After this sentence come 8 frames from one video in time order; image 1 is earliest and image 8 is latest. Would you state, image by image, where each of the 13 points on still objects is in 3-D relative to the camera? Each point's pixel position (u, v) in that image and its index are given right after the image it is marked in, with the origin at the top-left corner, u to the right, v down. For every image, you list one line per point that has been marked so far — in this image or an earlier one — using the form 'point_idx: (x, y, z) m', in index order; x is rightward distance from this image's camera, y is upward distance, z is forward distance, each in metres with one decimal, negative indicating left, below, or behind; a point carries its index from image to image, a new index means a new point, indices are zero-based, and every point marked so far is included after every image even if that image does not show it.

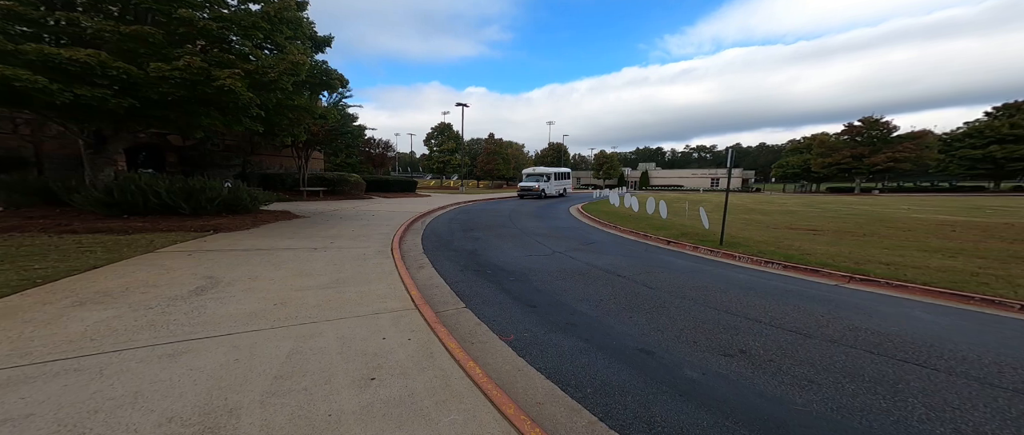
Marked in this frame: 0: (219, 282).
0: (-4.2, -1.0, +5.3) m
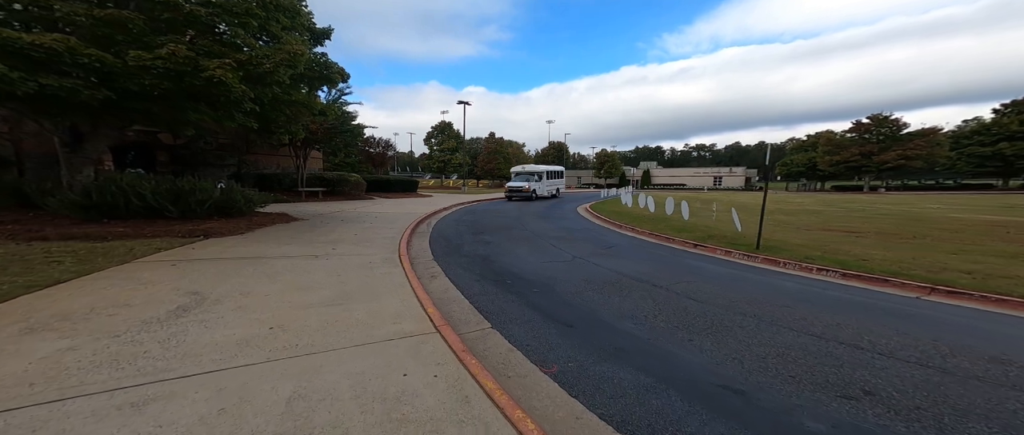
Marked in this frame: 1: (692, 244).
0: (-3.8, -1.1, +4.6) m
1: (+4.5, -0.7, +9.0) m
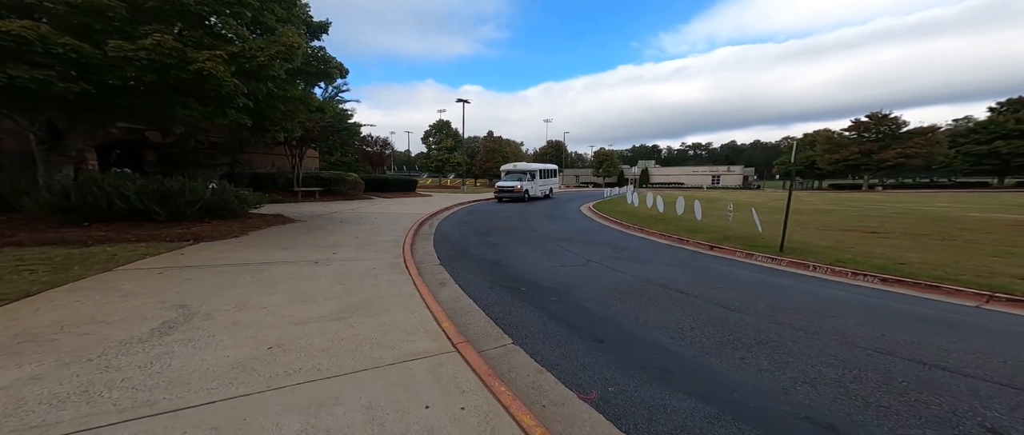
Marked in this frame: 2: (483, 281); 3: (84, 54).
0: (-3.6, -1.1, +4.1) m
1: (+4.7, -0.7, +8.7) m
2: (-0.5, -1.2, +6.5) m
3: (-7.6, +2.9, +6.4) m
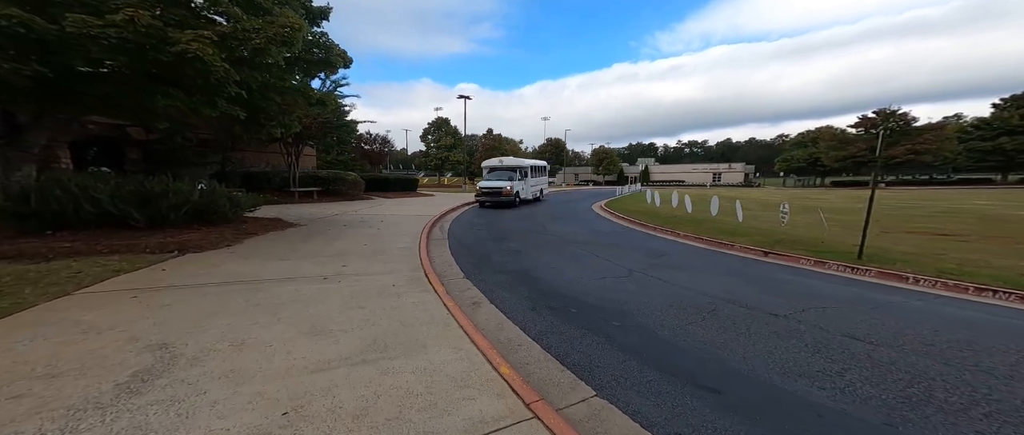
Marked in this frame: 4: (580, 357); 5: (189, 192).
0: (-2.9, -1.2, +3.1) m
1: (+5.3, -0.7, +7.8) m
2: (+0.1, -1.3, +5.5) m
3: (-6.9, +2.8, +5.3) m
4: (+0.7, -1.3, +3.7) m
5: (-7.4, +0.6, +8.3) m
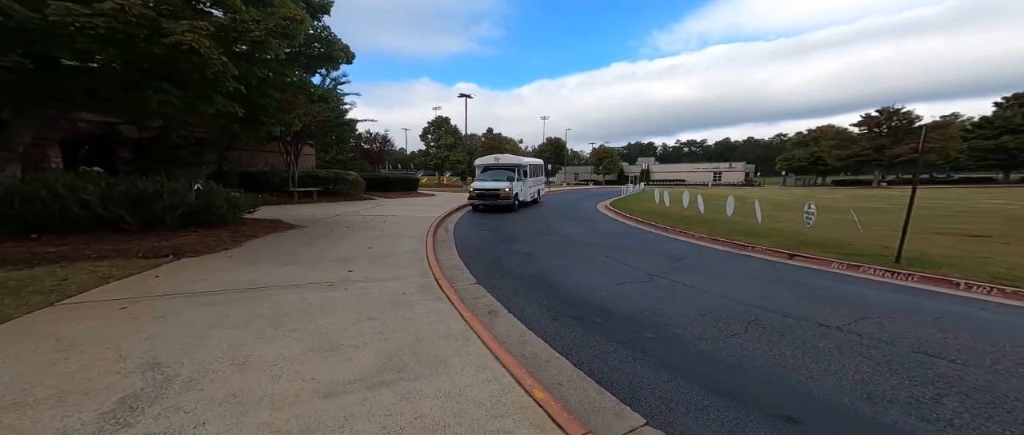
0: (-2.6, -1.3, +2.7) m
1: (+5.5, -0.7, +7.4) m
2: (+0.4, -1.3, +5.1) m
3: (-6.7, +2.7, +4.9) m
4: (+1.0, -1.4, +3.3) m
5: (-7.1, +0.5, +7.9) m
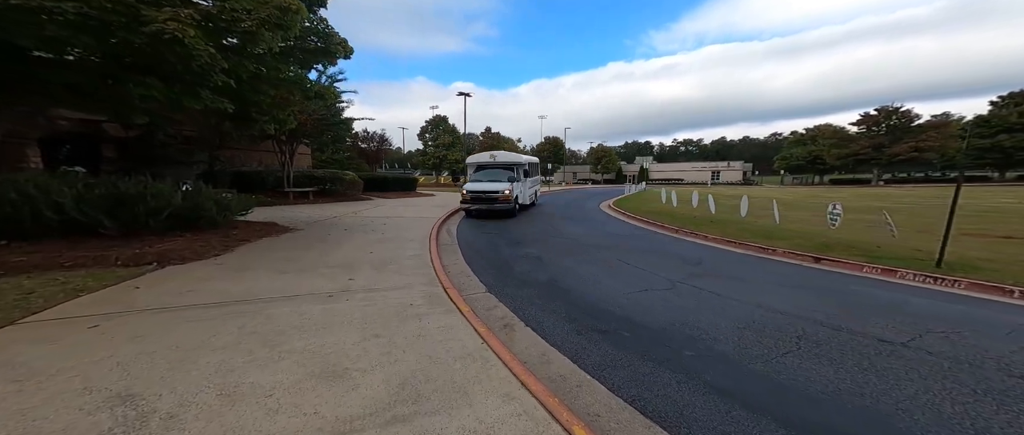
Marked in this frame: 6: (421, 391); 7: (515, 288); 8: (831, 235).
0: (-2.4, -1.3, +2.3) m
1: (+5.7, -0.8, +7.1) m
2: (+0.6, -1.3, +4.7) m
3: (-6.4, +2.6, +4.4) m
4: (+1.2, -1.4, +2.9) m
5: (-6.9, +0.5, +7.4) m
6: (-0.7, -1.4, +2.9) m
7: (0.0, -1.2, +6.2) m
8: (+7.8, -0.4, +9.1) m
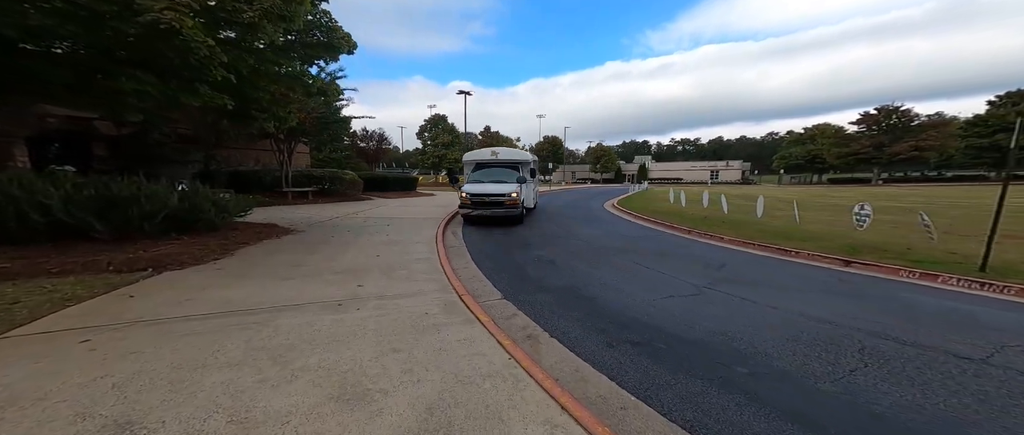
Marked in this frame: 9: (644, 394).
0: (-2.1, -1.4, +1.9) m
1: (+6.0, -0.8, +6.8) m
2: (+0.9, -1.4, +4.4) m
3: (-6.1, +2.6, +4.1) m
4: (+1.5, -1.5, +2.6) m
5: (-6.7, +0.4, +7.0) m
6: (-0.4, -1.4, +2.5) m
7: (+0.3, -1.2, +5.8) m
8: (+8.1, -0.4, +8.9) m
9: (+1.1, -1.5, +3.1) m
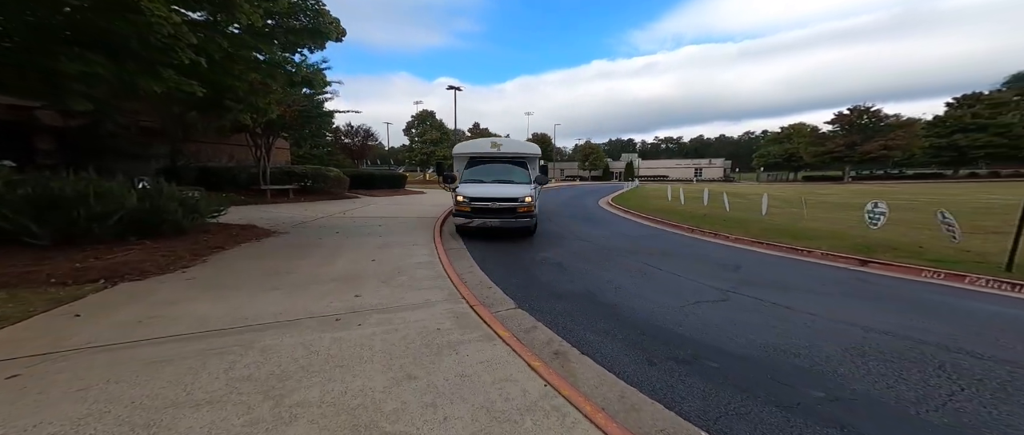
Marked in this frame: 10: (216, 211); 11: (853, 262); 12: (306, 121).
0: (-1.7, -1.4, +1.3) m
1: (+6.2, -0.8, +6.5) m
2: (+1.2, -1.4, +3.9) m
3: (-5.9, +2.6, +3.3) m
4: (+1.9, -1.5, +2.1) m
5: (-6.5, +0.4, +6.2) m
6: (0.0, -1.4, +2.0) m
7: (+0.5, -1.2, +5.3) m
8: (+8.2, -0.3, +8.7) m
9: (+1.4, -1.5, +2.6) m
10: (-6.5, +0.2, +8.1) m
11: (+6.1, -0.8, +6.5) m
12: (-9.6, +4.6, +17.0) m
